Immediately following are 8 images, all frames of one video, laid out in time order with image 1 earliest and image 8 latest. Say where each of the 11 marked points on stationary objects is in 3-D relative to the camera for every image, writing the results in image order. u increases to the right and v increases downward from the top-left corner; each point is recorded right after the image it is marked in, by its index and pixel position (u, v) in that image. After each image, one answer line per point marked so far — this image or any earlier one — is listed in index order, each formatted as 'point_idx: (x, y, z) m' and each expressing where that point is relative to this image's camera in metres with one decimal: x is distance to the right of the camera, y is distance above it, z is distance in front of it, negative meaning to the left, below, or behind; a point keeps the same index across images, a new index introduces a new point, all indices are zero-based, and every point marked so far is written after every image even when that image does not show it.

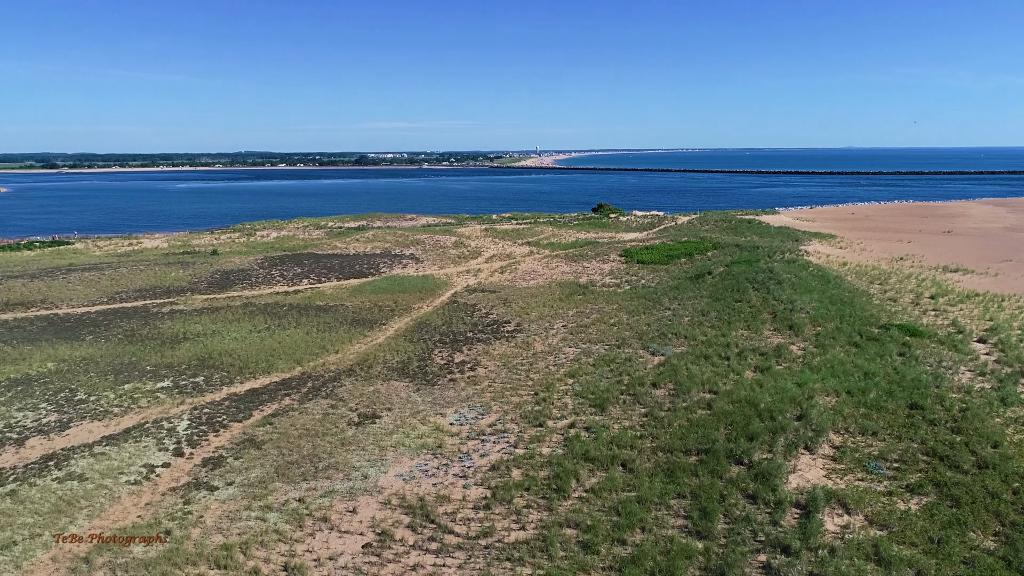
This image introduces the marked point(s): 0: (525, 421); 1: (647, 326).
0: (+0.2, -2.5, +13.5) m
1: (+3.7, -1.1, +19.5) m
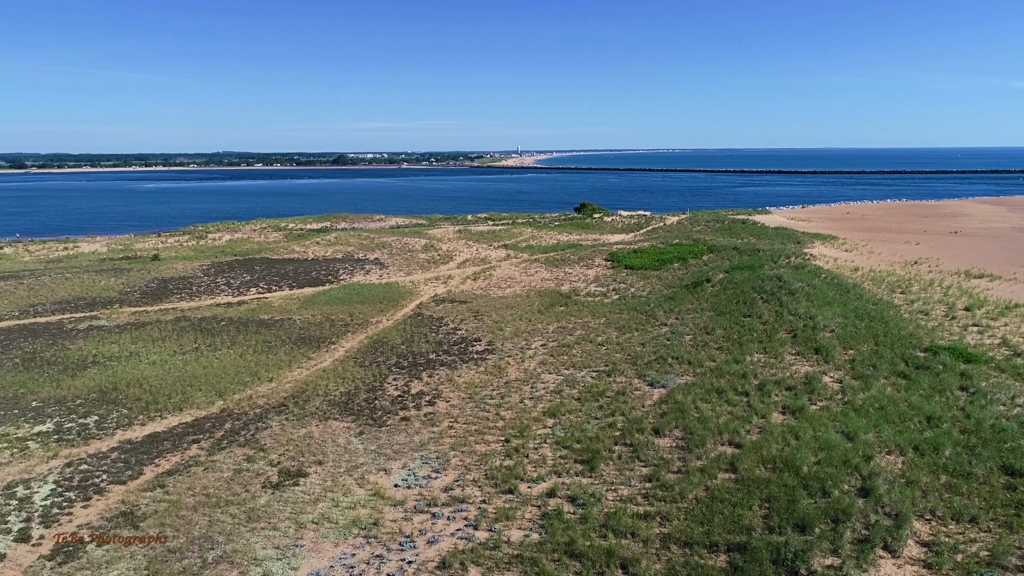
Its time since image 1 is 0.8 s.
0: (-0.3, -2.9, +10.4) m
1: (+3.0, -1.4, +16.5) m
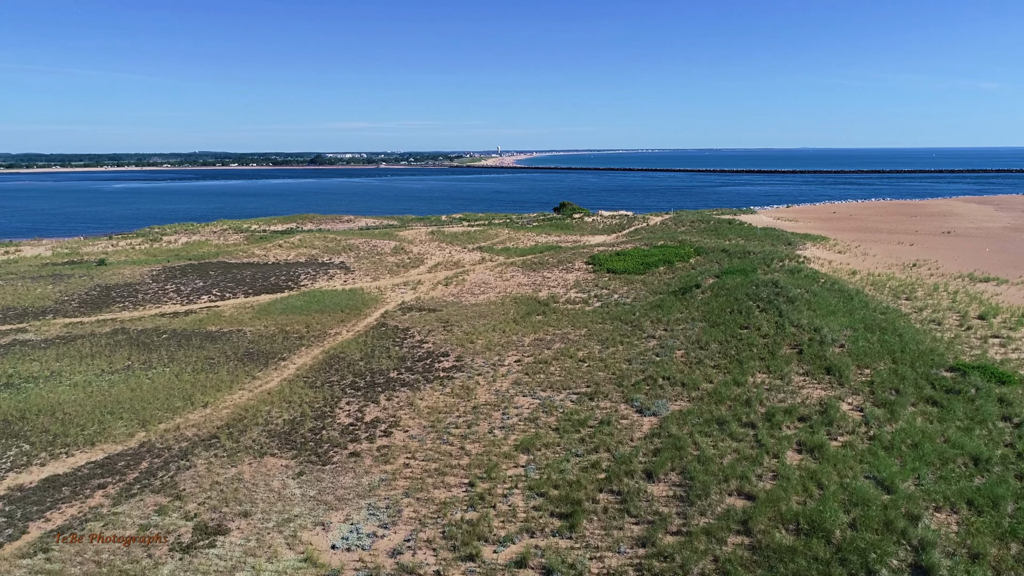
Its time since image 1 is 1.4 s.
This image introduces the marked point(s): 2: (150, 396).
0: (-0.8, -3.1, +8.5) m
1: (+2.4, -1.6, +14.6) m
2: (-7.6, -2.3, +14.9) m
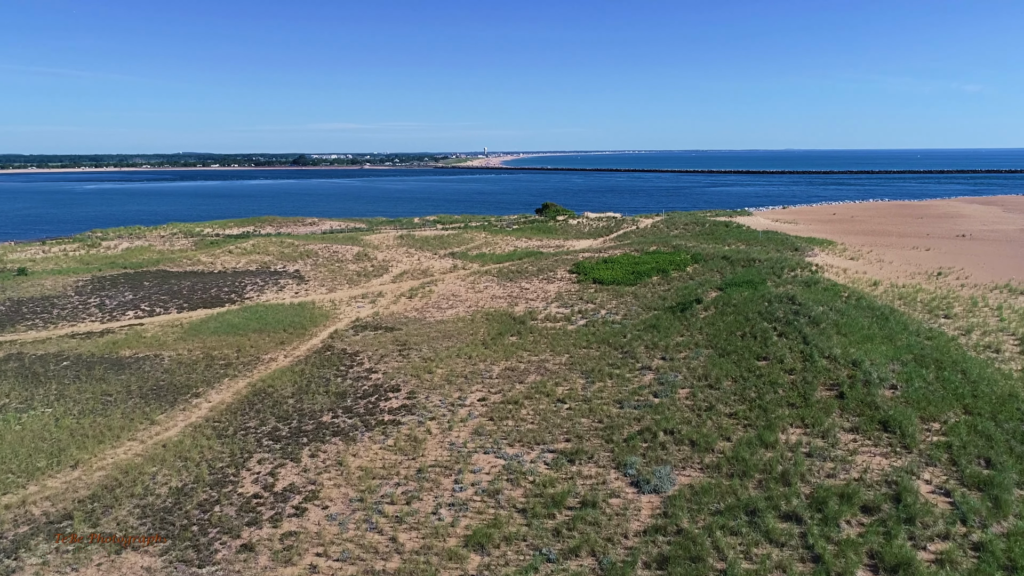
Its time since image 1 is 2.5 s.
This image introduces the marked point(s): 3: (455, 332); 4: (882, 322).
0: (-1.3, -3.5, +5.4) m
1: (+1.7, -1.9, +11.6) m
2: (-8.2, -2.7, +11.7) m
3: (-1.5, -1.1, +18.5) m
4: (+7.4, -0.7, +14.3) m
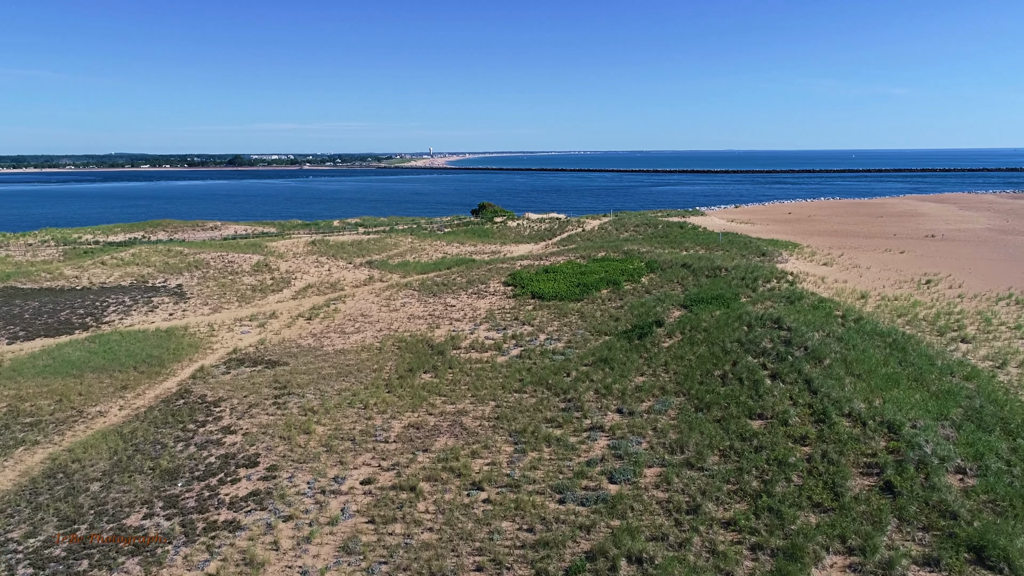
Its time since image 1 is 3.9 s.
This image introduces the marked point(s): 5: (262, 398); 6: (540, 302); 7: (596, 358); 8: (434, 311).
0: (-2.0, -3.9, +1.4) m
1: (+0.5, -2.4, +7.8) m
2: (-9.4, -3.2, +7.2) m
3: (-3.2, -1.6, +14.6) m
4: (+6.0, -1.0, +11.0) m
5: (-4.6, -2.0, +13.1) m
6: (+0.7, -0.4, +18.2) m
7: (+1.5, -1.3, +13.0) m
8: (-2.0, -0.6, +18.6) m
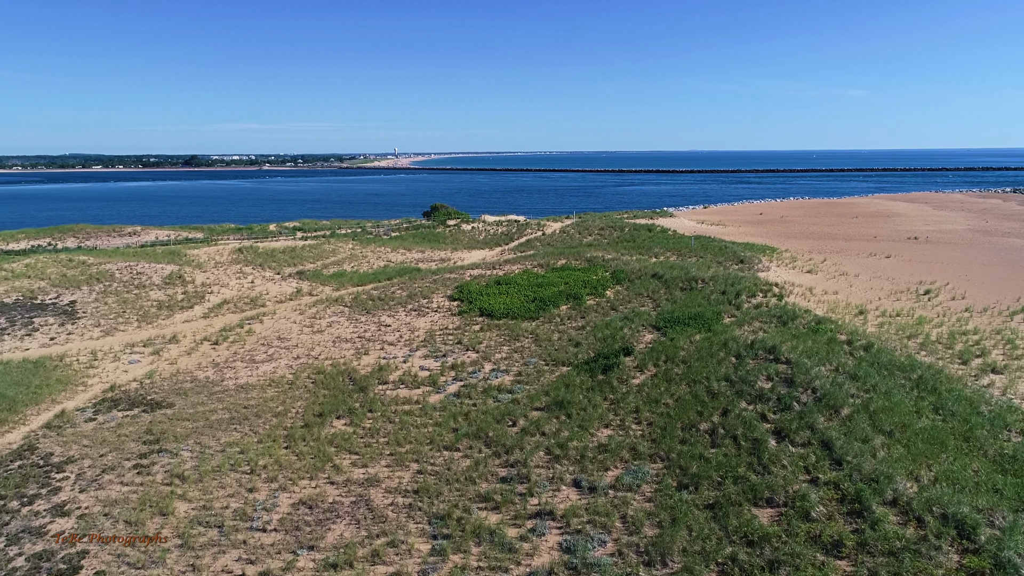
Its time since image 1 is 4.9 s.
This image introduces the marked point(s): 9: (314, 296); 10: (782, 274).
0: (-2.5, -4.3, -1.3) m
1: (-0.2, -2.7, +5.2) m
2: (-10.1, -3.7, +4.2) m
3: (-4.3, -2.0, +11.8) m
4: (+5.1, -1.3, +8.6) m
5: (-5.6, -2.4, +10.2) m
6: (-0.5, -0.7, +15.6) m
7: (+0.6, -1.6, +10.4) m
8: (-3.3, -1.0, +15.8) m
9: (-5.4, -0.2, +19.4) m
10: (+7.0, +0.4, +18.4) m
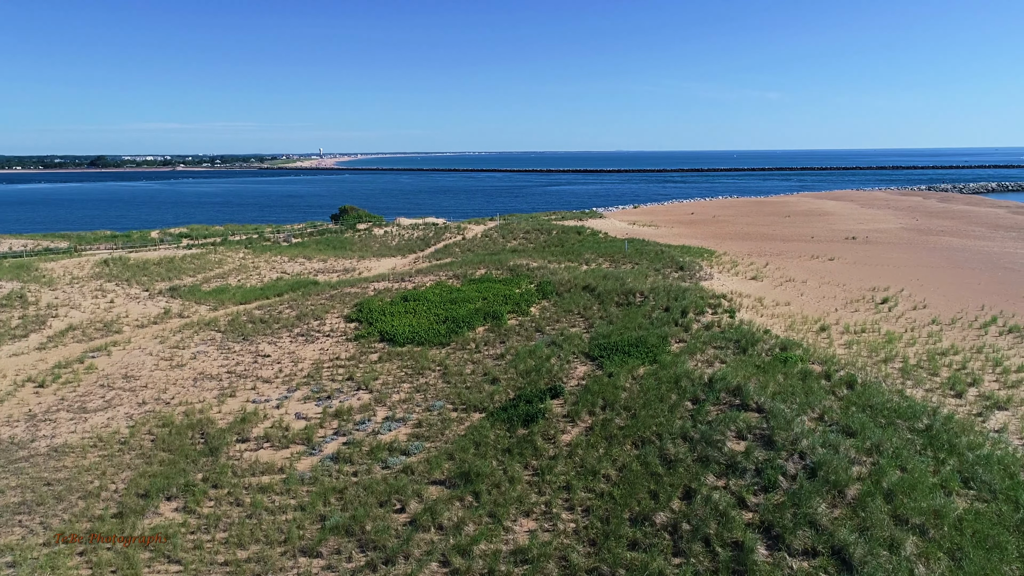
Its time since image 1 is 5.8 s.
0: (-2.5, -4.7, -4.1) m
1: (-0.9, -3.1, +2.6) m
2: (-10.6, -4.2, +0.6) m
3: (-5.6, -2.4, +8.7) m
4: (+4.0, -1.6, +6.5) m
5: (-6.7, -2.8, +7.0) m
6: (-2.2, -1.1, +12.9) m
7: (-0.6, -2.0, +7.8) m
8: (-5.0, -1.4, +12.9) m
9: (-7.4, -0.7, +16.2) m
10: (+5.0, +0.1, +16.4) m
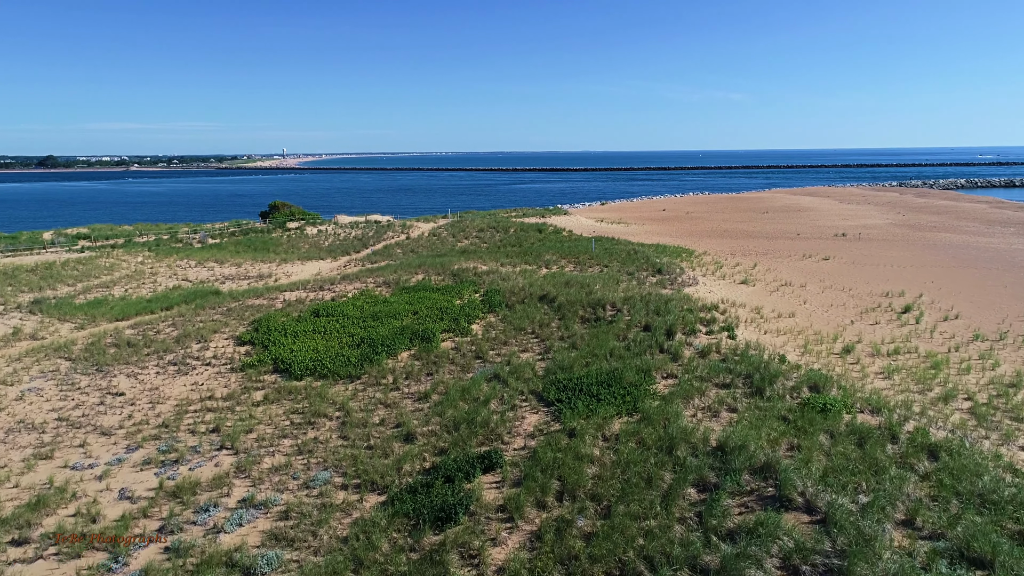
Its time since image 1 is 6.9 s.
0: (-2.6, -4.8, -7.3) m
1: (-1.4, -3.2, -0.5) m
2: (-11.0, -4.5, -3.0) m
3: (-6.3, -2.7, +5.4) m
4: (+3.4, -1.7, +3.6) m
5: (-7.3, -3.1, +3.7) m
6: (-3.1, -1.3, +9.7) m
7: (-1.3, -2.1, +4.7) m
8: (-5.9, -1.6, +9.6) m
9: (-8.5, -0.9, +12.7) m
10: (+3.9, 0.0, +13.6) m
